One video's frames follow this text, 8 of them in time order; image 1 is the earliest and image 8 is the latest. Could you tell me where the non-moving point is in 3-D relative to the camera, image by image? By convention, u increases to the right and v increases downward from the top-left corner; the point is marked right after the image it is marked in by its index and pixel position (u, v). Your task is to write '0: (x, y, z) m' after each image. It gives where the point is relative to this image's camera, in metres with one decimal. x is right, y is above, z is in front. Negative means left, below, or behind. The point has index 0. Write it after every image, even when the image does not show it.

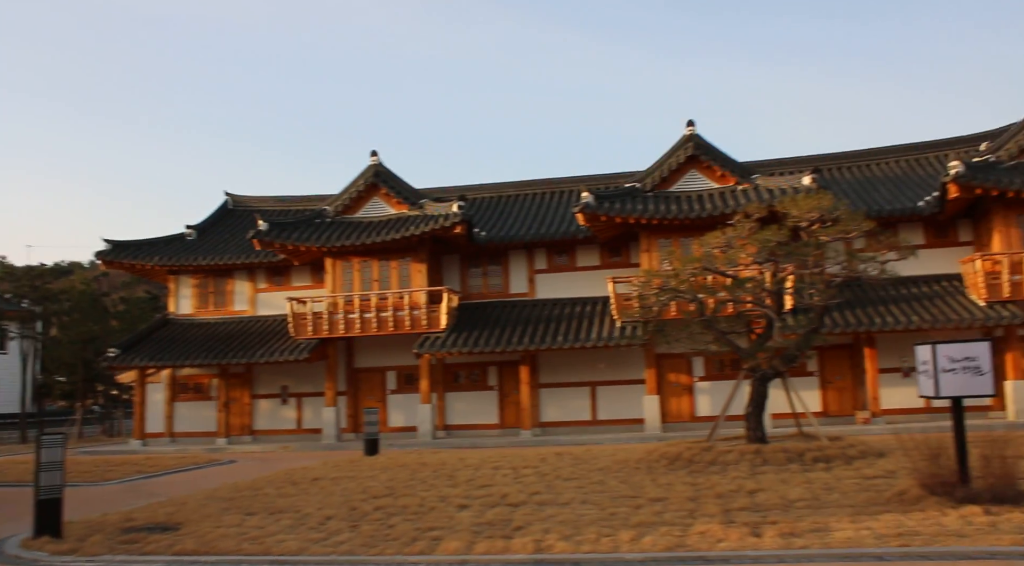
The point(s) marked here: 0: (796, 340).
0: (+6.0, -1.2, +16.7) m
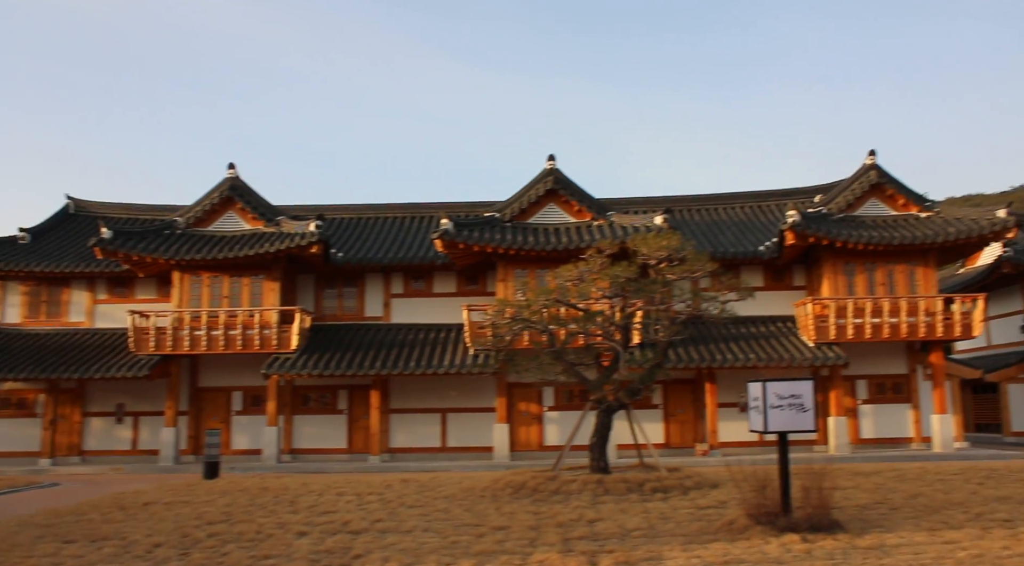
0: (+2.8, -2.0, +17.3) m
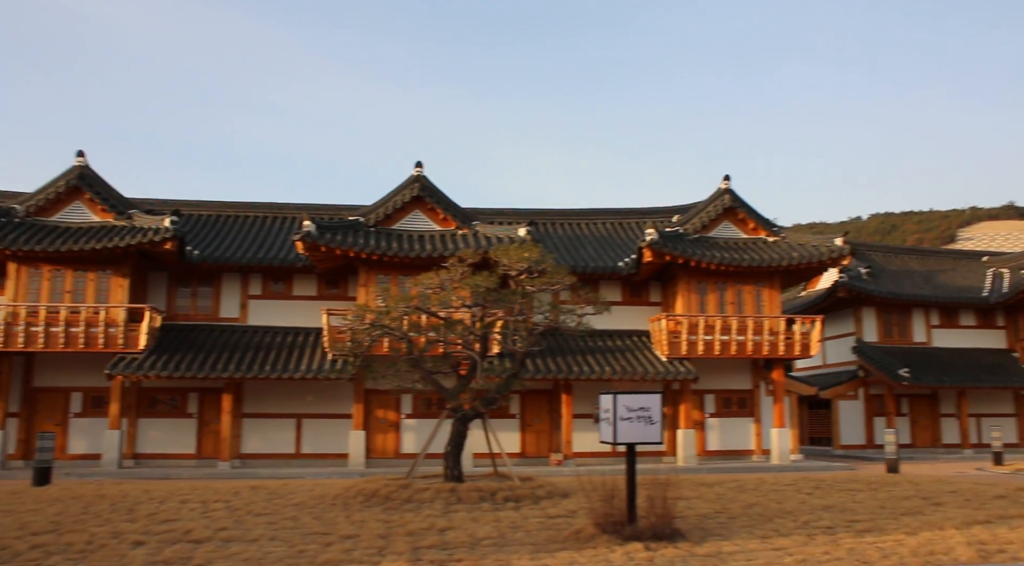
0: (-0.3, -2.2, +17.5) m
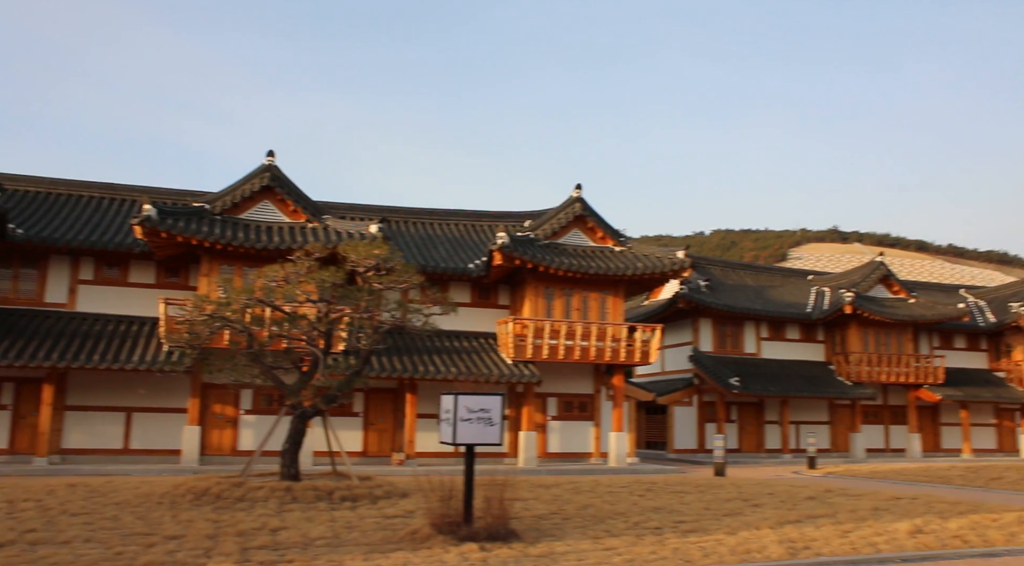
0: (-3.8, -2.2, +17.2) m
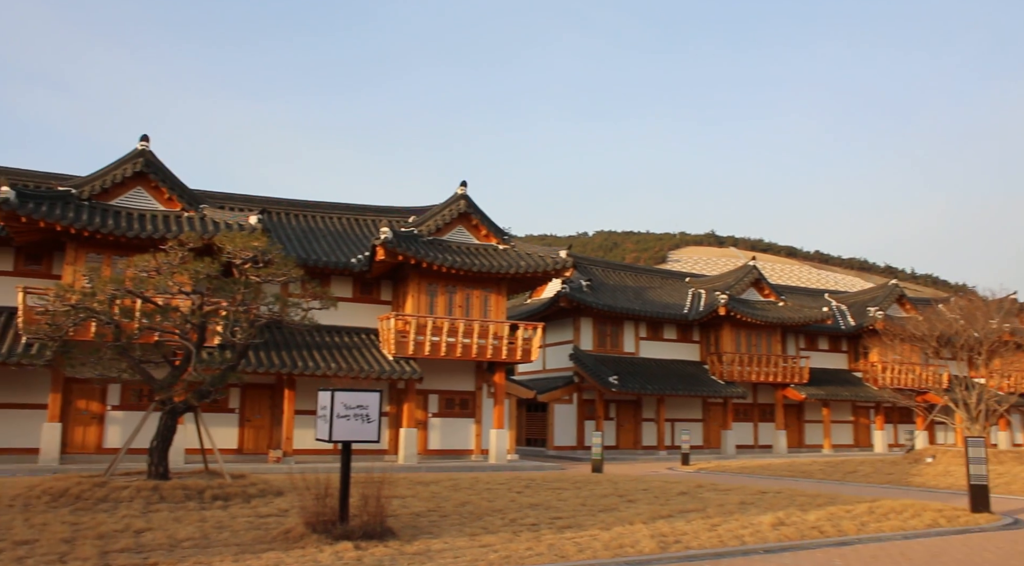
0: (-6.3, -2.0, +16.6) m
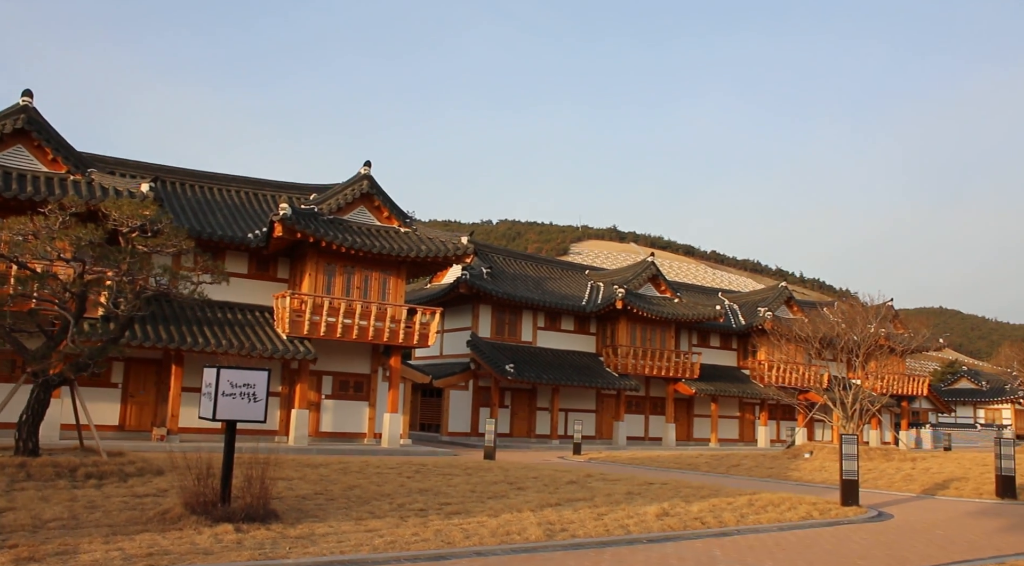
0: (-8.5, -1.3, +15.8) m
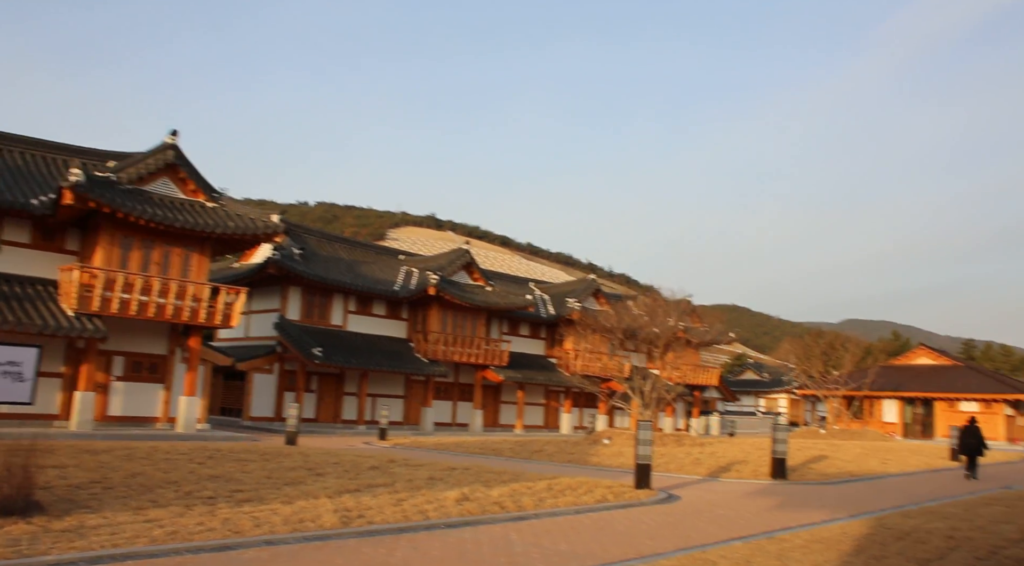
0: (-12.2, -0.7, +13.9) m
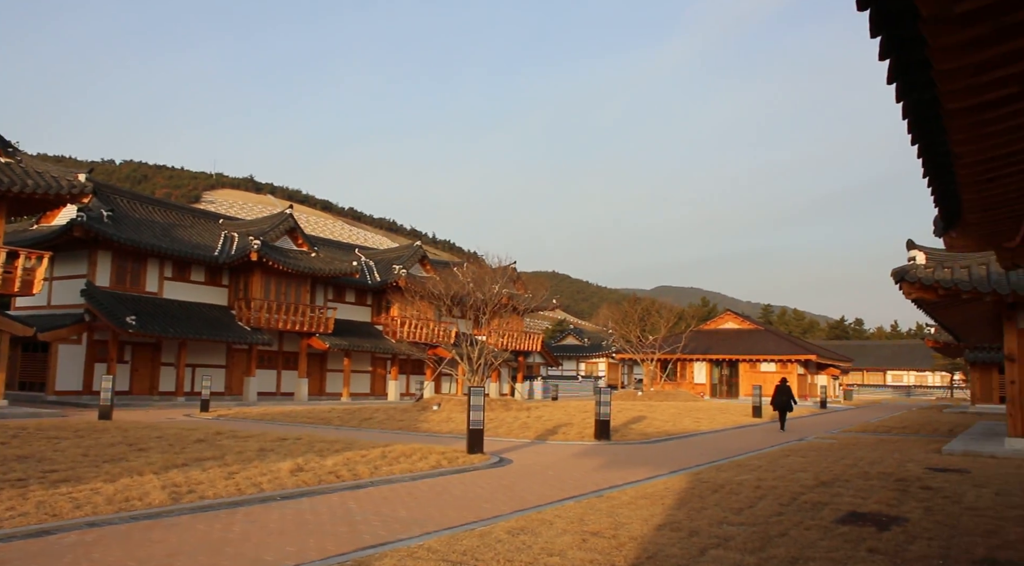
0: (-14.6, 0.0, +11.1) m
